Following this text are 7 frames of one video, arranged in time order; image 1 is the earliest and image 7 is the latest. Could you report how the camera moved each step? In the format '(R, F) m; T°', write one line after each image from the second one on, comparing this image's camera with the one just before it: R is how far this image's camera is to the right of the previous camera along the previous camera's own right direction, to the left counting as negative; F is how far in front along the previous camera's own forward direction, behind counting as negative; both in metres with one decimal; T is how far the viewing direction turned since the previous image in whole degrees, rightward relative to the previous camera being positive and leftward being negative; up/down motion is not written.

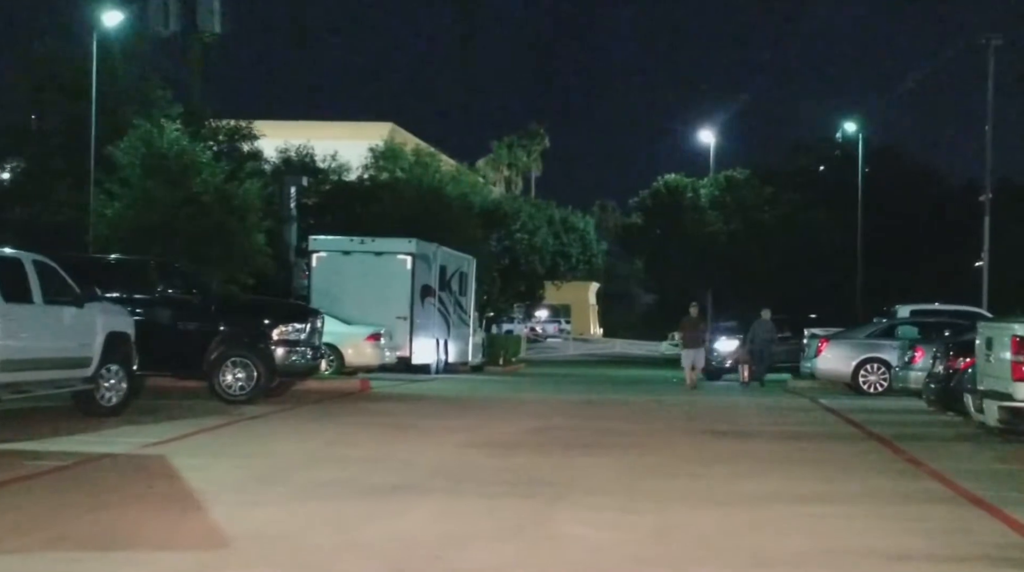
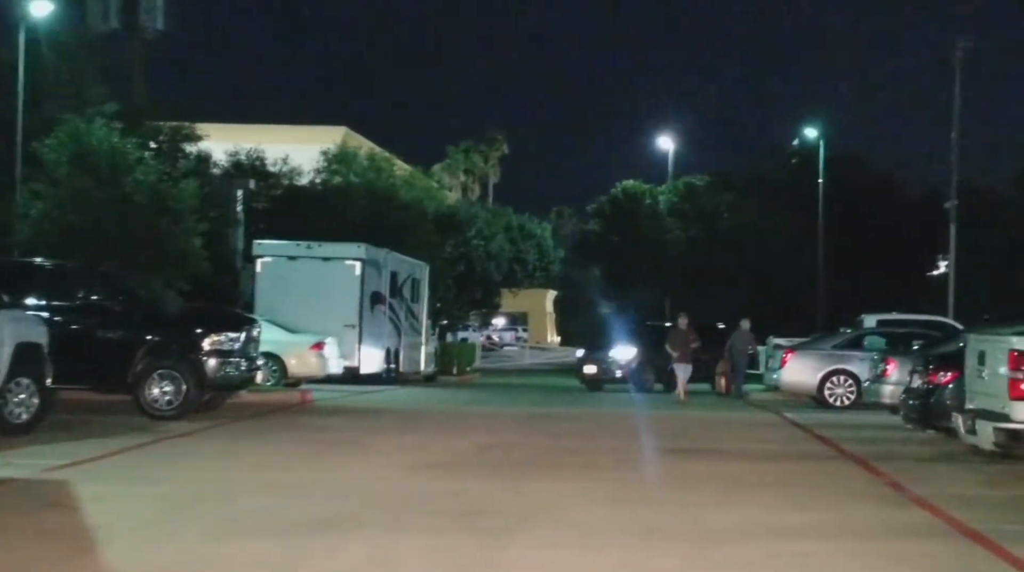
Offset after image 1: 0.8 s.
(+0.1, +1.3) m; +2°
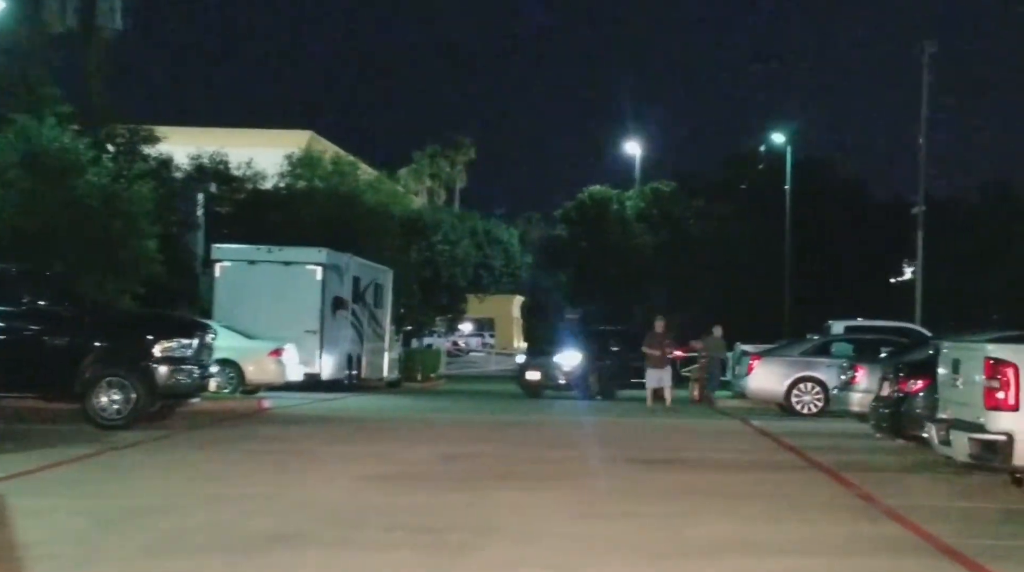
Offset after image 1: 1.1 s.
(+0.1, +0.5) m; +1°
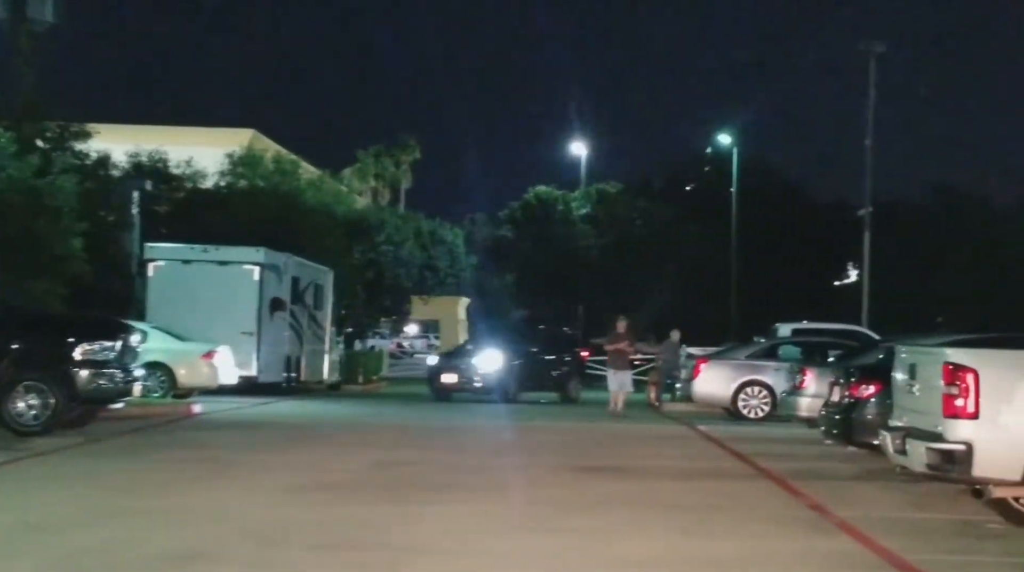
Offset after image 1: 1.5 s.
(+0.1, +0.7) m; +2°
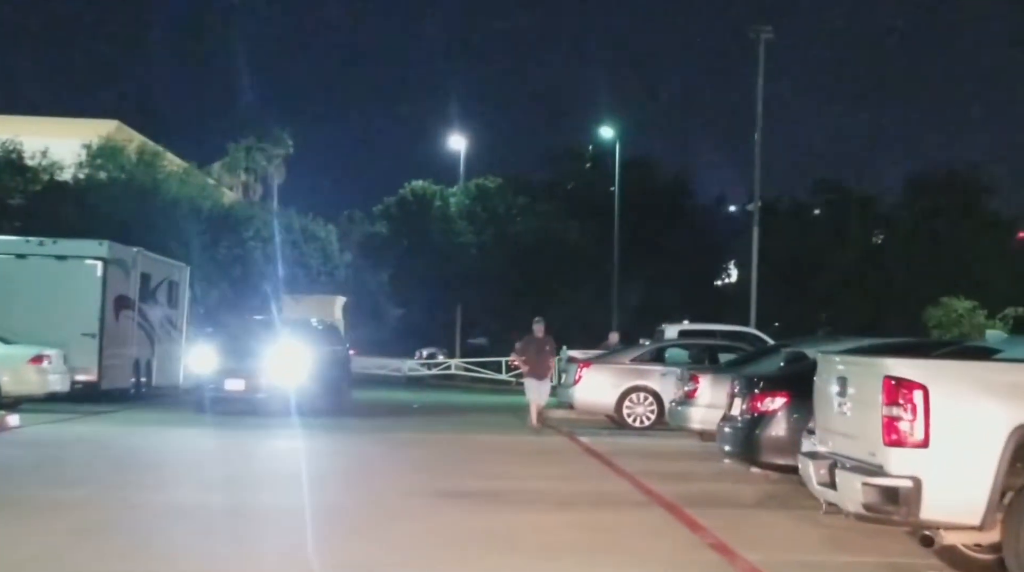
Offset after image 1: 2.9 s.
(+0.3, +2.1) m; +5°
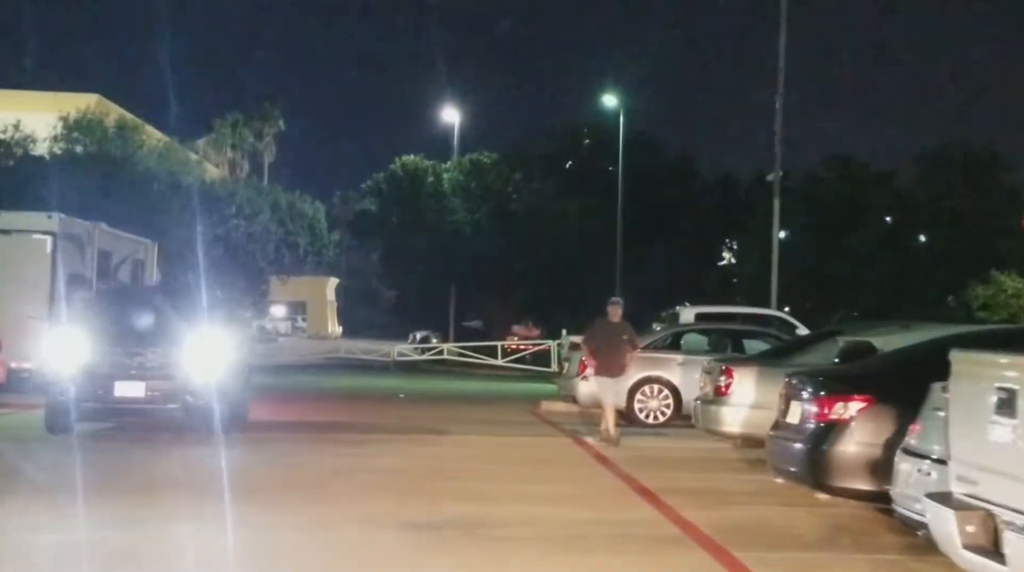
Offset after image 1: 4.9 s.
(0.0, +2.9) m; 0°
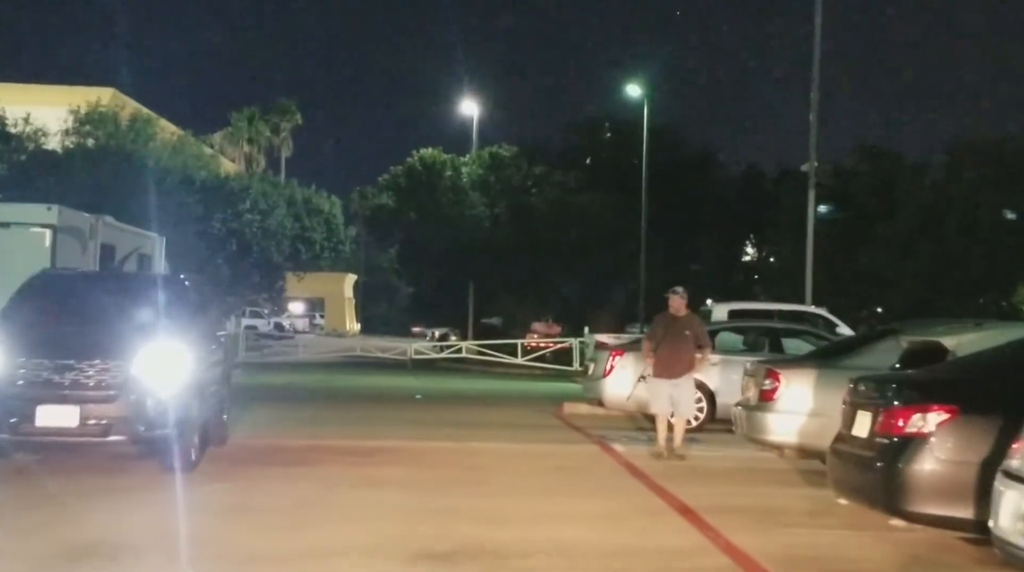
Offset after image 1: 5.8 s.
(0.0, +1.3) m; -1°
